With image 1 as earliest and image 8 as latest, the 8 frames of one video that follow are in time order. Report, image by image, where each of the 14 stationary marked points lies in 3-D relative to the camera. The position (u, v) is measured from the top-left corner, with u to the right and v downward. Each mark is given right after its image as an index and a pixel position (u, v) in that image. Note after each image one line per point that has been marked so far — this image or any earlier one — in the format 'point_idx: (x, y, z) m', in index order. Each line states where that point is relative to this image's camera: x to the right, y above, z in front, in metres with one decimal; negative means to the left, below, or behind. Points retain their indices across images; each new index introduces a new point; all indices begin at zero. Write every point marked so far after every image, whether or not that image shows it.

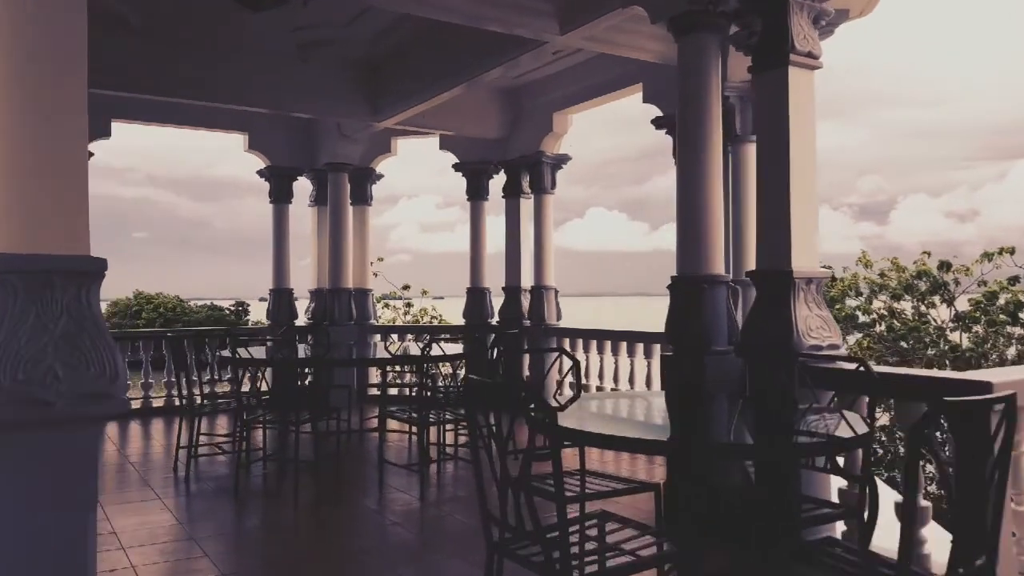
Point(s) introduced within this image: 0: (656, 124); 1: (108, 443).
0: (+1.1, +1.3, +5.9) m
1: (-3.4, -1.3, +6.6) m
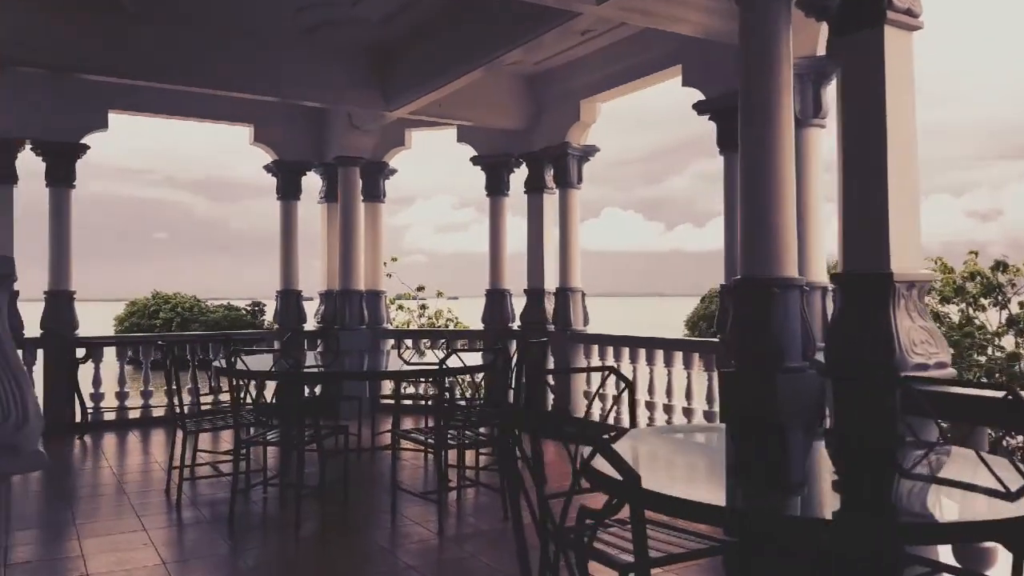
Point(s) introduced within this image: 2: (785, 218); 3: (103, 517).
0: (+1.3, +1.2, +5.4) m
1: (-3.2, -1.3, +6.1) m
2: (+1.2, +0.3, +3.3) m
3: (-2.3, -1.3, +4.4) m
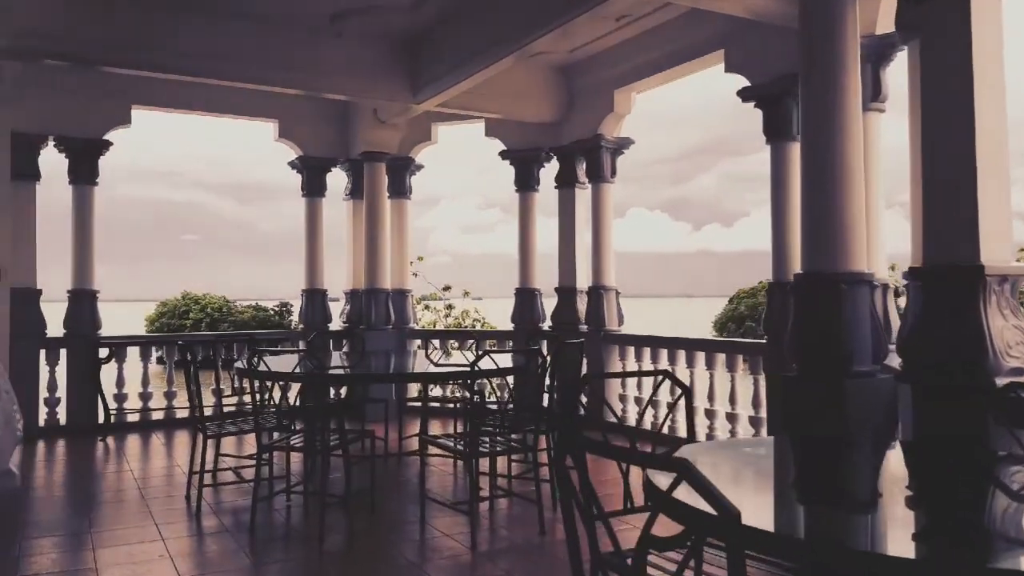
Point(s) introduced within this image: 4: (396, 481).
0: (+1.5, +1.3, +5.1) m
1: (-3.0, -1.3, +6.0) m
2: (+1.3, +0.3, +3.0) m
3: (-2.1, -1.3, +4.2) m
4: (-0.7, -1.2, +4.7) m
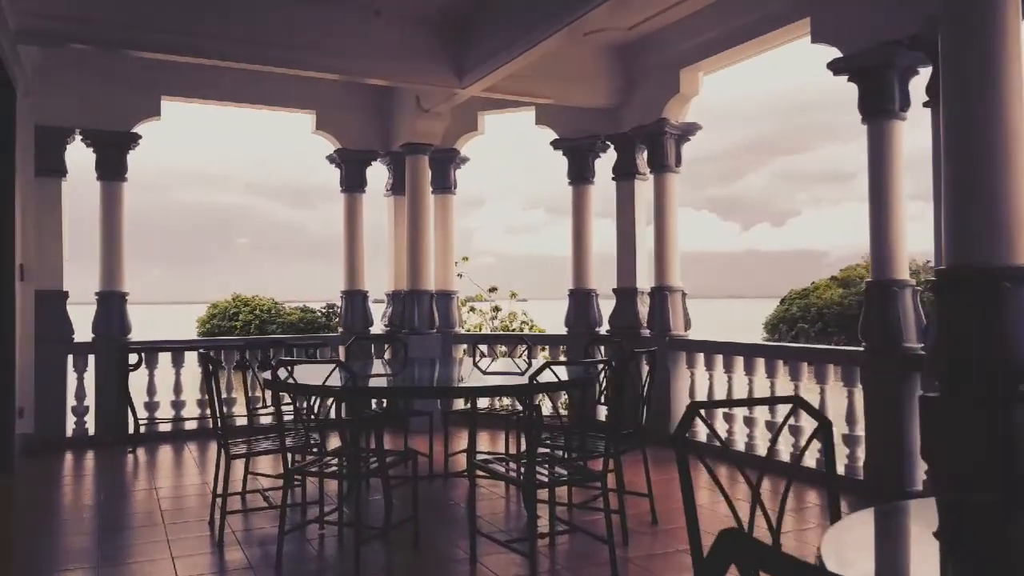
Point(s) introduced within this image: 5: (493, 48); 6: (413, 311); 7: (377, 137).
0: (+1.8, +1.3, +4.4) m
1: (-2.6, -1.3, +5.6) m
2: (+1.5, +0.3, +2.4) m
3: (-1.8, -1.3, +3.8) m
4: (-0.4, -1.2, +4.2) m
5: (-0.1, +1.7, +5.6) m
6: (-0.9, -0.2, +6.9) m
7: (-1.2, +1.4, +7.3) m
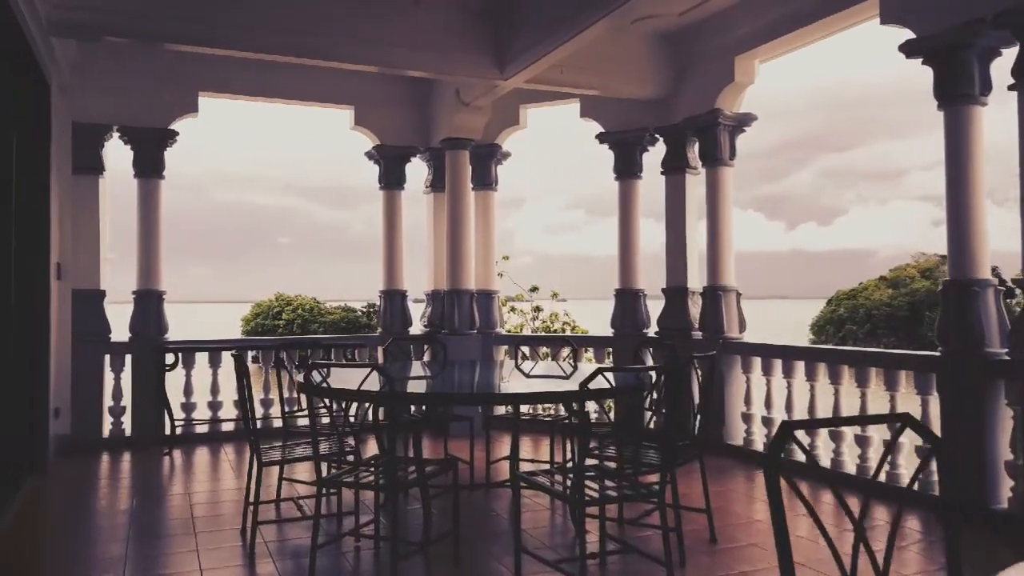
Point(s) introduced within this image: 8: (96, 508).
0: (+2.1, +1.3, +4.1) m
1: (-2.3, -1.3, +5.4) m
2: (+1.7, +0.3, +2.1) m
3: (-1.6, -1.3, +3.6) m
4: (-0.1, -1.2, +4.0) m
5: (+0.2, +1.7, +5.3) m
6: (-0.5, -0.2, +6.7) m
7: (-0.9, +1.4, +7.1) m
8: (-2.6, -1.4, +4.9) m
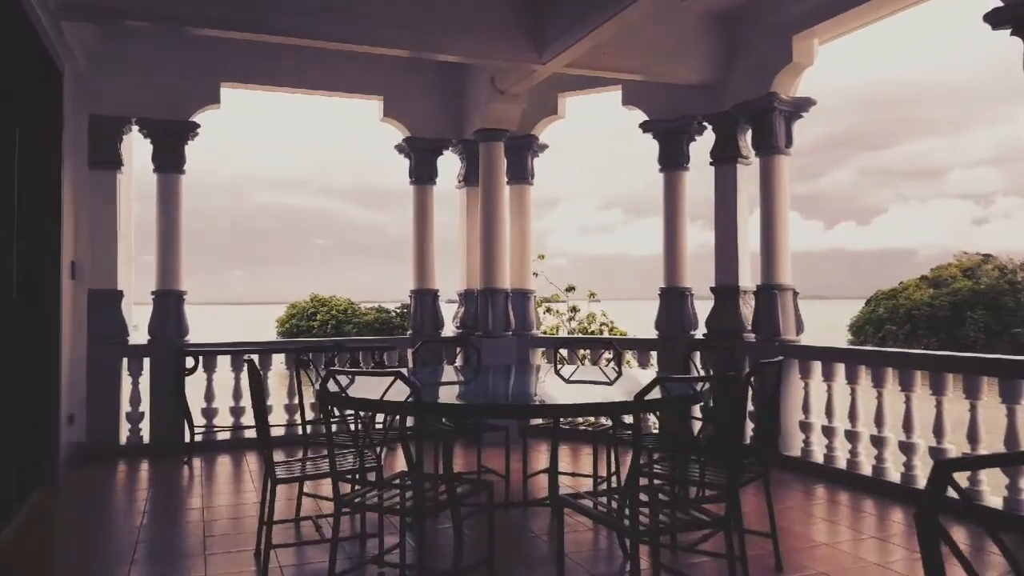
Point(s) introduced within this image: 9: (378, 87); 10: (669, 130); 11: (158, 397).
0: (+2.3, +1.3, +3.6) m
1: (-2.0, -1.3, +5.1) m
2: (+1.8, +0.3, +1.6) m
3: (-1.4, -1.3, +3.3) m
4: (0.0, -1.2, +3.6) m
5: (+0.4, +1.7, +4.9) m
6: (-0.2, -0.2, +6.3) m
7: (-0.5, +1.4, +6.7) m
8: (-2.4, -1.4, +4.6) m
9: (-1.1, +1.7, +6.4) m
10: (+1.2, +1.2, +6.0) m
11: (-2.6, -0.8, +5.8) m
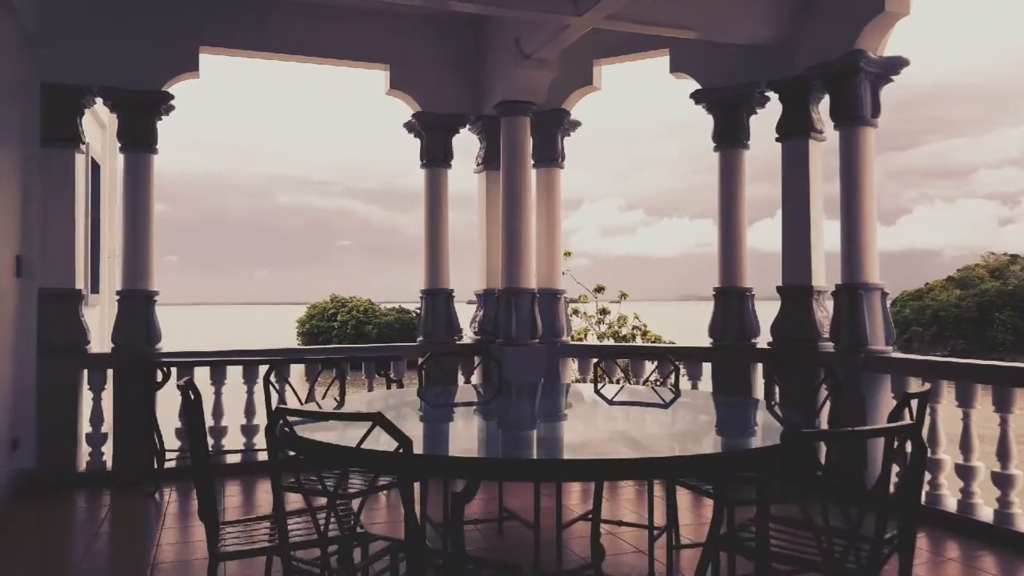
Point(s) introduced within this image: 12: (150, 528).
0: (+2.4, +1.3, +2.7) m
1: (-1.9, -1.3, +4.3) m
2: (+1.9, +0.3, +0.7) m
3: (-1.3, -1.3, +2.4) m
4: (+0.2, -1.2, +2.7) m
5: (+0.6, +1.7, +4.0) m
6: (0.0, -0.2, +5.4) m
7: (-0.3, +1.4, +5.8) m
8: (-2.2, -1.4, +3.7) m
9: (-0.9, +1.7, +5.6) m
10: (+1.4, +1.2, +5.1) m
11: (-2.4, -0.8, +4.9) m
12: (-2.0, -1.3, +4.3) m
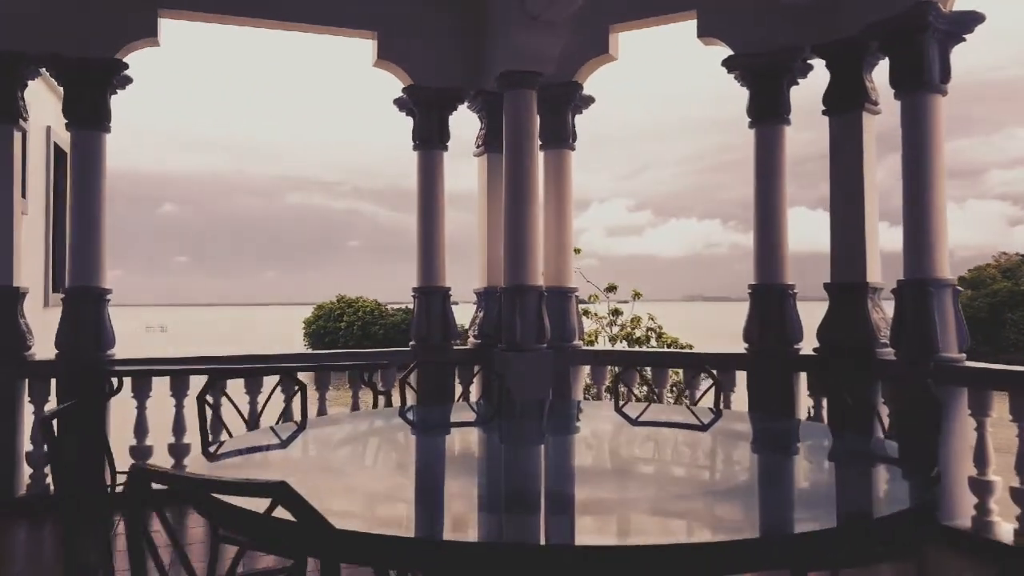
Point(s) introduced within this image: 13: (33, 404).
0: (+2.4, +1.3, +2.0) m
1: (-1.9, -1.3, +3.6) m
2: (+1.8, +0.4, 0.0) m
3: (-1.3, -1.3, +1.8) m
4: (+0.2, -1.1, +2.0) m
5: (+0.6, +1.7, +3.4) m
6: (0.0, -0.2, +4.8) m
7: (-0.3, +1.4, +5.2) m
8: (-2.2, -1.3, +3.1) m
9: (-0.9, +1.7, +4.9) m
10: (+1.4, +1.2, +4.4) m
11: (-2.4, -0.8, +4.3) m
12: (-2.0, -1.3, +3.6) m
13: (-2.6, -0.6, +4.3) m
